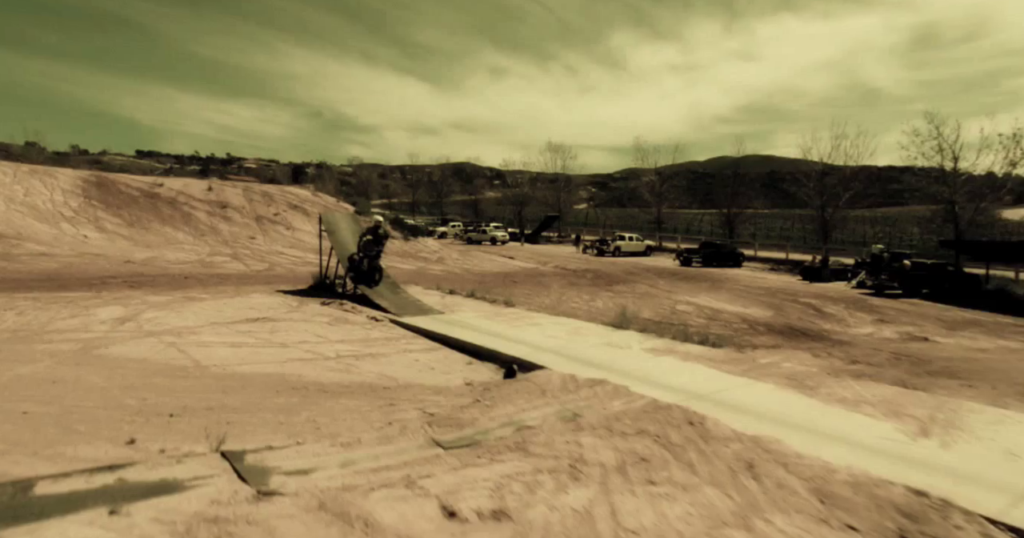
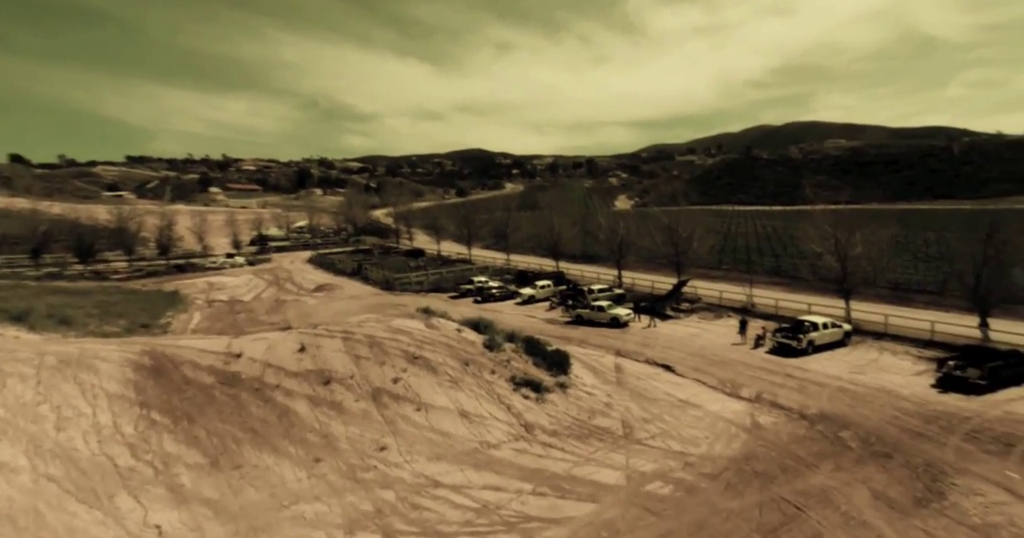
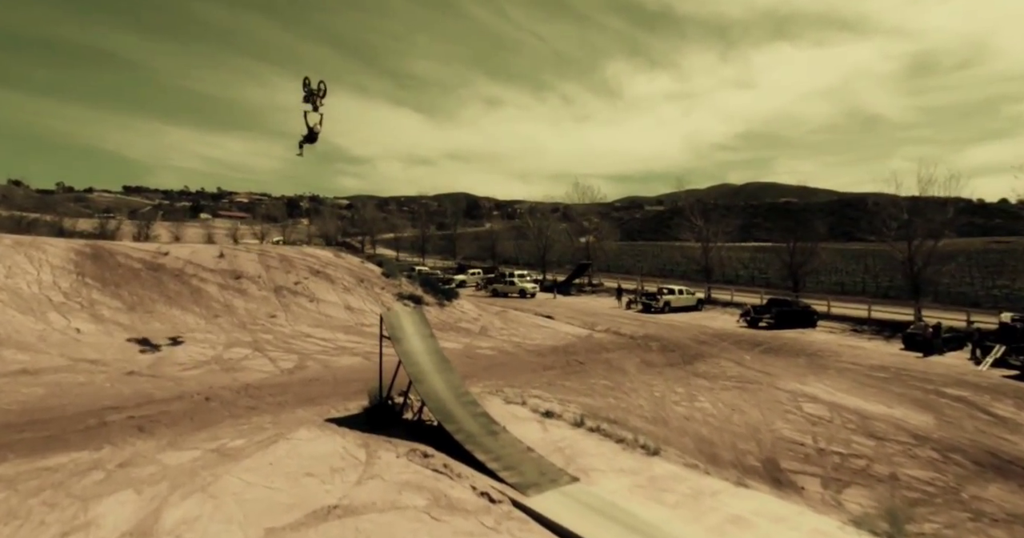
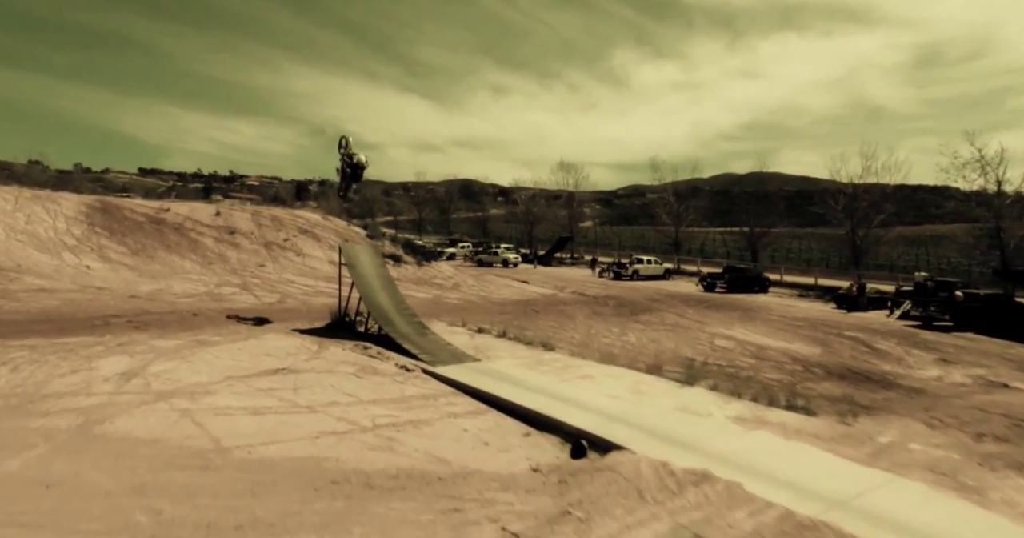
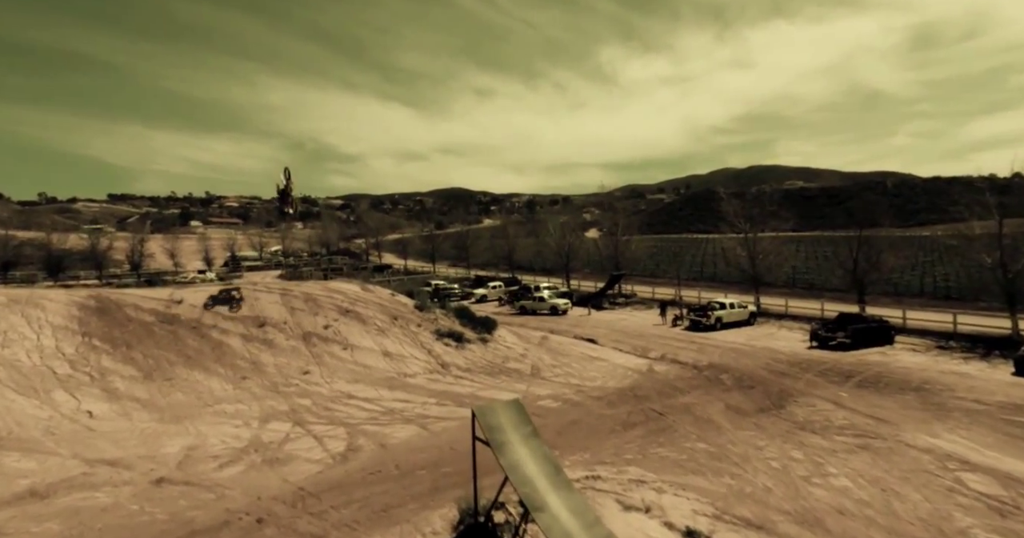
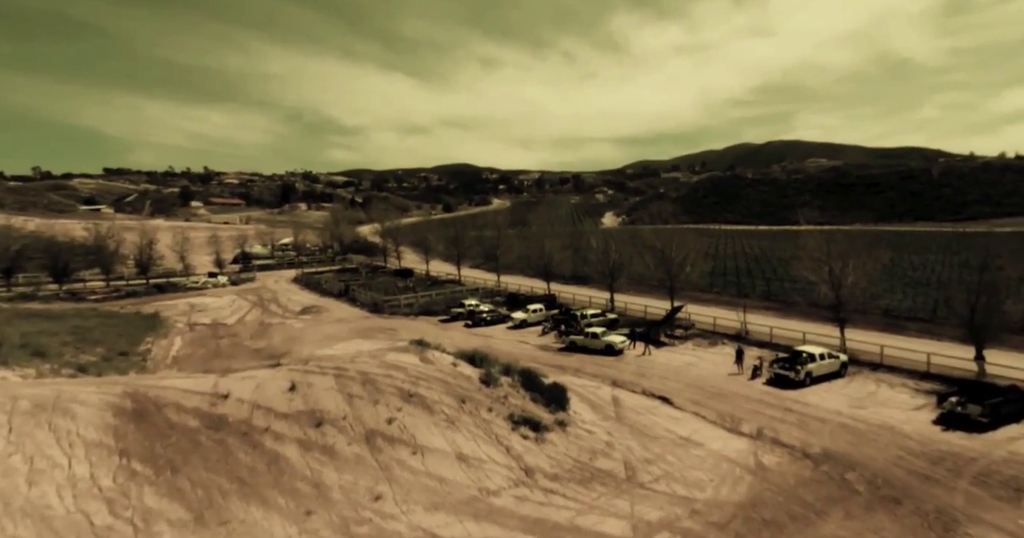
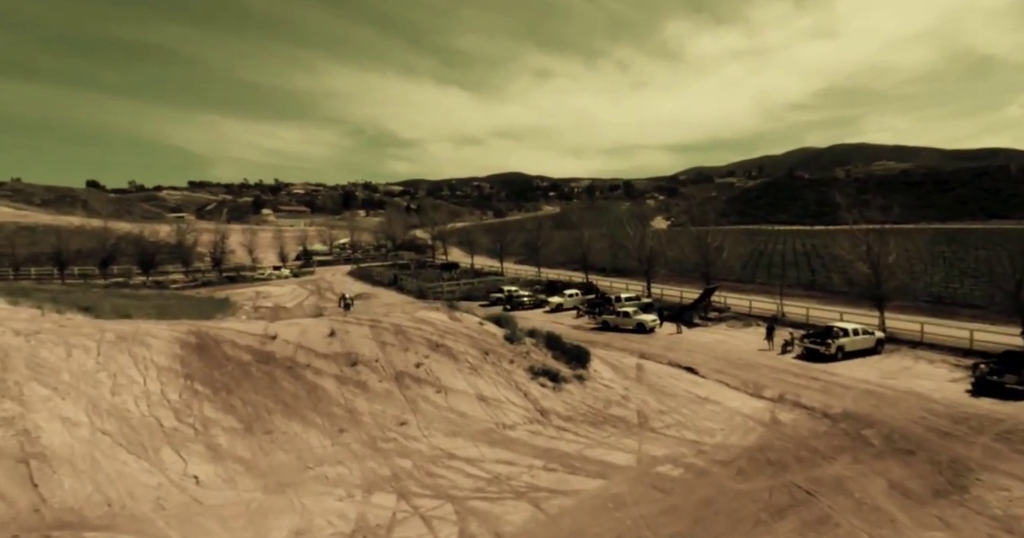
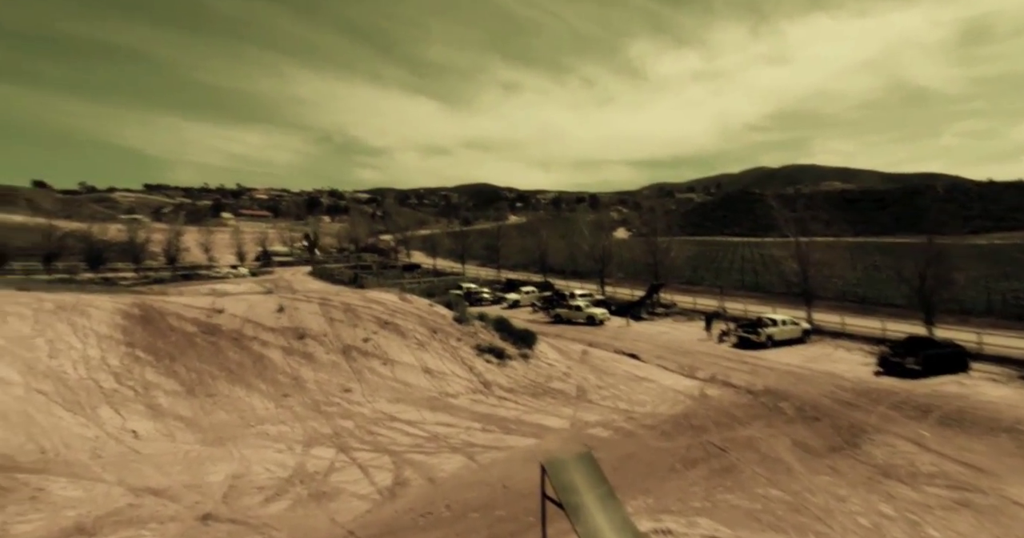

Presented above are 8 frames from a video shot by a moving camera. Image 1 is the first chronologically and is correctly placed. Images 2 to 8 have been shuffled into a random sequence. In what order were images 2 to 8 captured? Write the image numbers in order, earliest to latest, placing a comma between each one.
4, 3, 5, 8, 7, 2, 6
